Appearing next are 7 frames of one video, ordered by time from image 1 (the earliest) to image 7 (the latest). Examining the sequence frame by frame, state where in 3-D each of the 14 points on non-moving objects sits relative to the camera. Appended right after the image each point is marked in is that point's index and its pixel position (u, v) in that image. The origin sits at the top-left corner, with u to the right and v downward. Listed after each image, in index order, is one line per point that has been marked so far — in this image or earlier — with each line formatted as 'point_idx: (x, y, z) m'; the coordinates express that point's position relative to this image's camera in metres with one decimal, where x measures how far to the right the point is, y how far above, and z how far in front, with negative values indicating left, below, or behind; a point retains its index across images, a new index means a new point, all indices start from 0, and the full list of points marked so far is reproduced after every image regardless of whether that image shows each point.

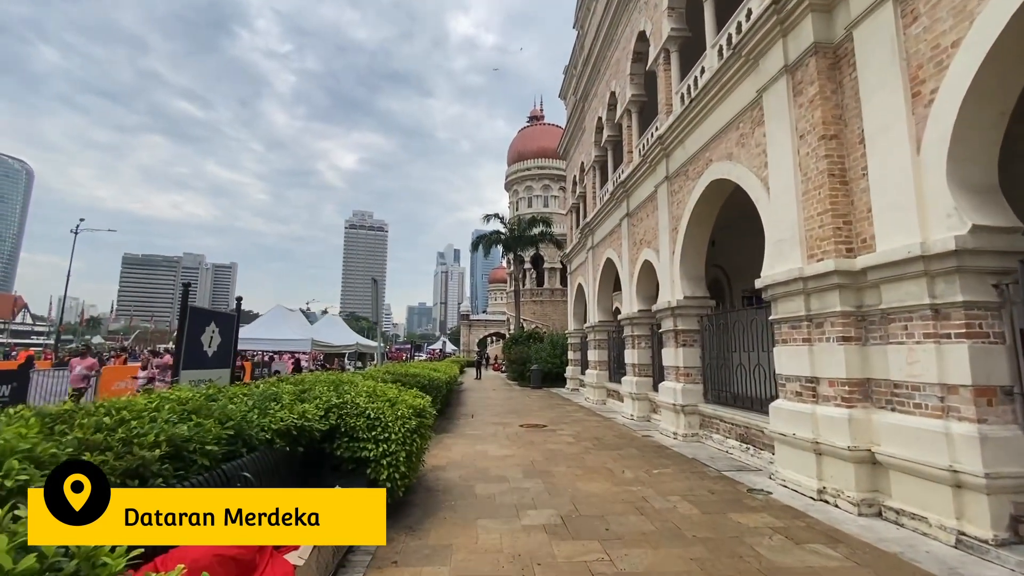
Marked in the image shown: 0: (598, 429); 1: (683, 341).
0: (+1.9, -3.1, +10.6) m
1: (+3.5, -1.1, +9.8) m
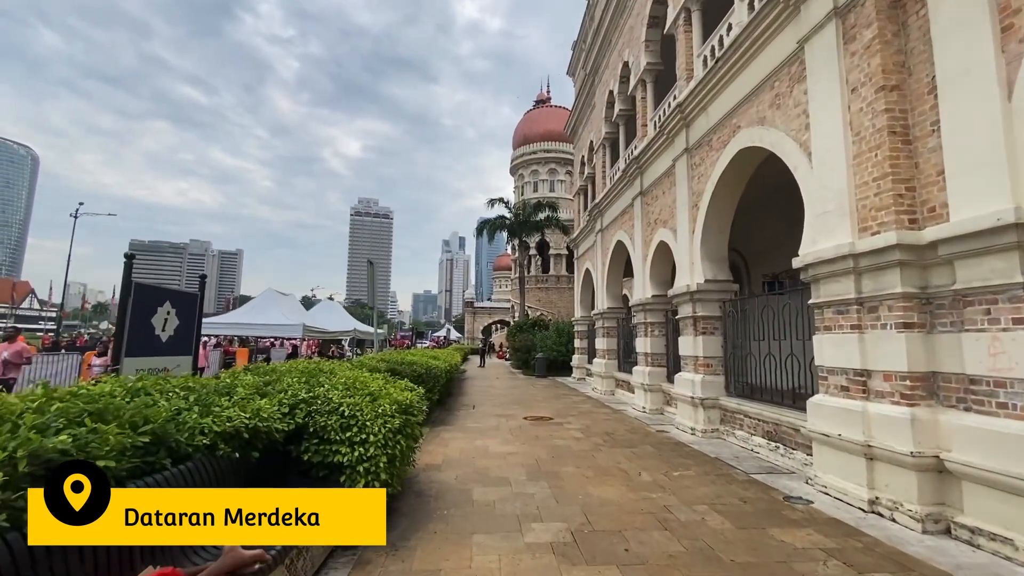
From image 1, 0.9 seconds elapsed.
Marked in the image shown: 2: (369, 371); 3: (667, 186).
0: (+2.0, -2.8, +9.8) m
1: (+3.6, -0.8, +9.0) m
2: (-2.0, -1.2, +6.7) m
3: (+3.5, +2.3, +10.7) m
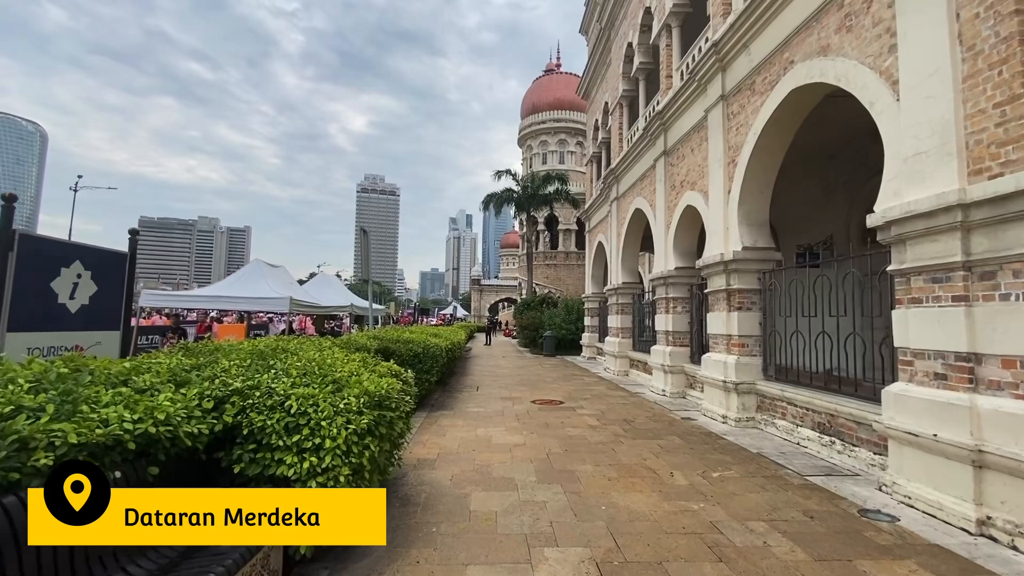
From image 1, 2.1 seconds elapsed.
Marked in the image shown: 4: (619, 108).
0: (+2.1, -2.2, +8.8) m
1: (+3.7, -0.3, +7.9) m
2: (-1.9, -0.8, +5.6) m
3: (+3.7, +2.9, +9.5) m
4: (+3.5, +5.8, +15.4) m
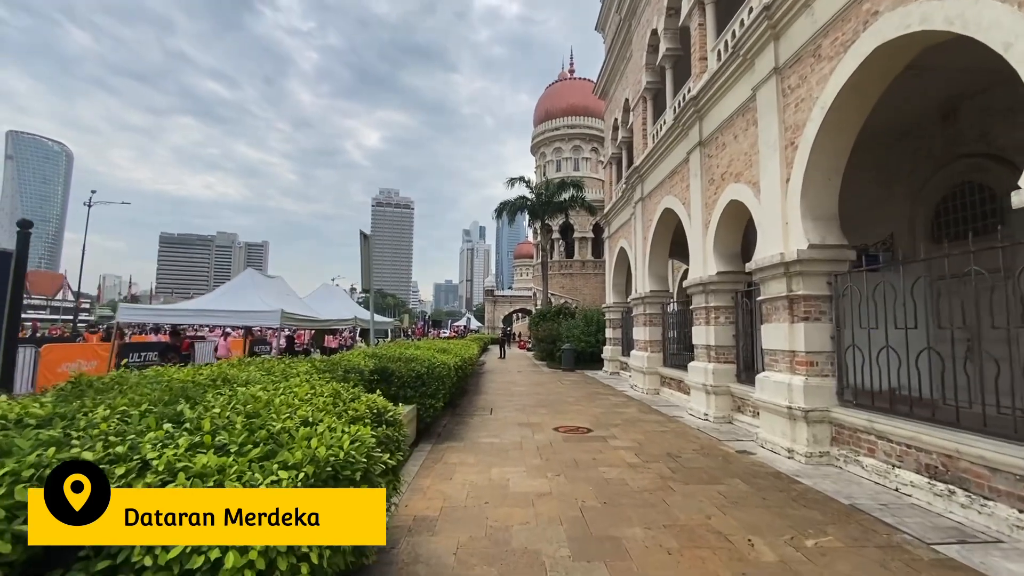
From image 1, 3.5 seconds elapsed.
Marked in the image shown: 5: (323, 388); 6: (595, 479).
0: (+2.4, -2.3, +7.4) m
1: (+4.0, -0.3, +6.5) m
2: (-1.7, -0.9, +4.5) m
3: (+3.9, +2.8, +8.2) m
4: (+3.9, +5.6, +14.2) m
5: (-1.4, -0.8, +3.6) m
6: (+0.9, -2.2, +5.5) m
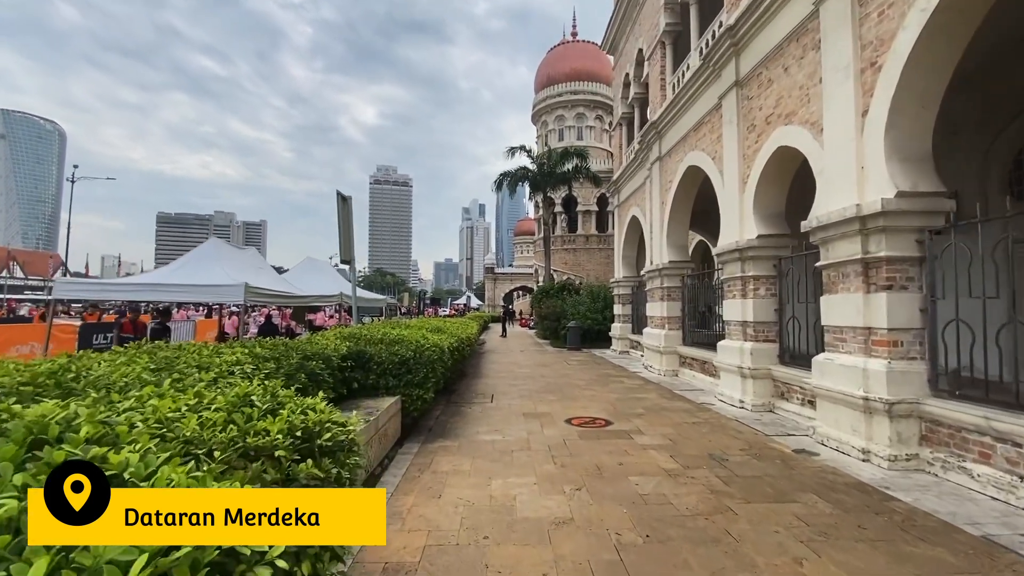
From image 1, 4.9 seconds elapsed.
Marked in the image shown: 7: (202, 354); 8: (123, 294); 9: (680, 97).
0: (+2.5, -1.9, +6.2) m
1: (+4.0, +0.1, +5.2) m
2: (-1.7, -0.6, +3.1) m
3: (+4.0, +3.3, +6.7) m
4: (+3.9, +6.3, +12.6) m
5: (-1.4, -0.5, +2.3) m
6: (+1.0, -1.8, +4.2) m
7: (-2.3, -0.5, +3.4) m
8: (-6.8, -0.1, +8.4) m
9: (+3.7, +4.2, +10.6) m
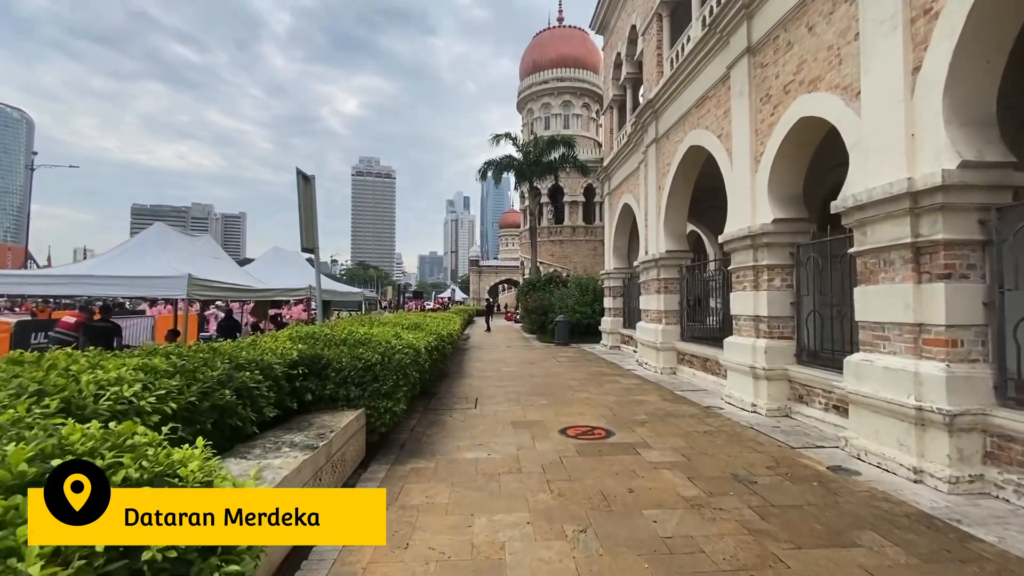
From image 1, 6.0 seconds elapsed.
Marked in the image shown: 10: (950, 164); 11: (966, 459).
0: (+2.3, -1.8, +5.3) m
1: (+3.9, +0.2, +4.3) m
2: (-1.7, -0.5, +2.2) m
3: (+3.8, +3.4, +5.8) m
4: (+3.6, +6.5, +11.7) m
5: (-1.4, -0.5, +1.3) m
6: (+0.9, -1.7, +3.3) m
7: (-2.3, -0.4, +2.4) m
8: (-7.0, 0.0, +7.3) m
9: (+3.4, +4.4, +9.7) m
10: (+3.9, +1.1, +4.2) m
11: (+3.9, -1.5, +4.2) m
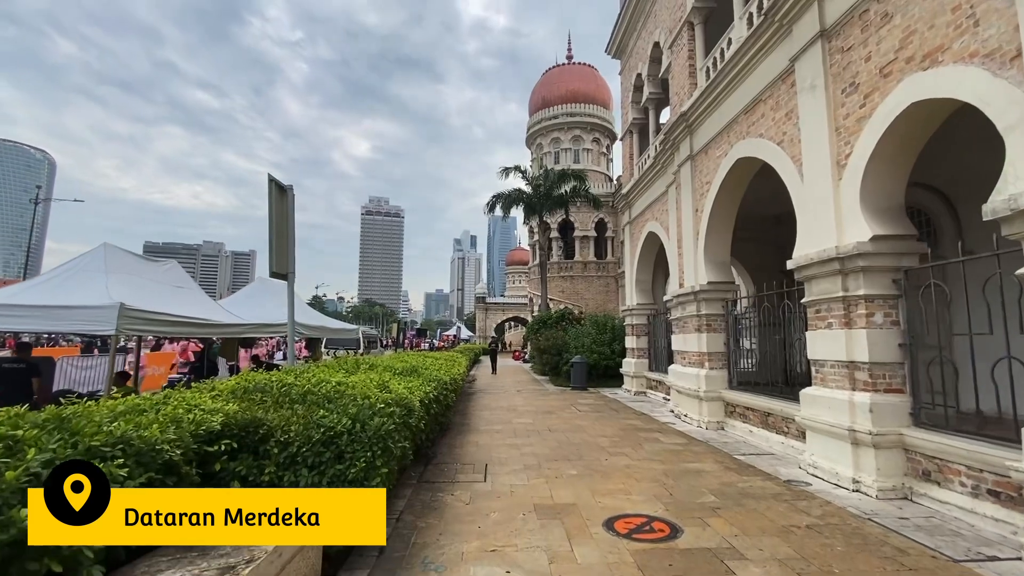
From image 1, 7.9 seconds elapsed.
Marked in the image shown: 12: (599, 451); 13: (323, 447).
0: (+2.5, -2.0, +3.6) m
1: (+4.1, 0.0, +2.8) m
2: (-1.5, -0.5, +0.6) m
3: (+4.0, +3.1, +4.5) m
4: (+3.9, +5.7, +10.6) m
5: (-1.2, -0.4, -0.2) m
6: (+1.1, -1.9, +1.6) m
7: (-2.1, -0.5, +0.9) m
8: (-6.8, -0.4, +5.8) m
9: (+3.7, +3.8, +8.5) m
10: (+4.1, +0.9, +2.7) m
11: (+4.2, -1.7, +2.4) m
12: (+1.3, -2.4, +7.3) m
13: (-1.3, -1.1, +3.3) m
